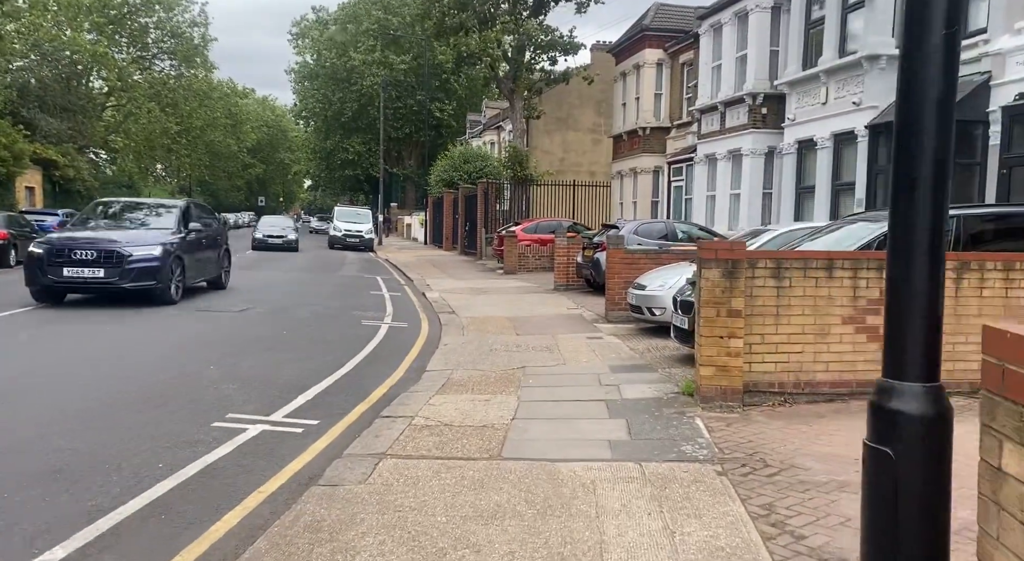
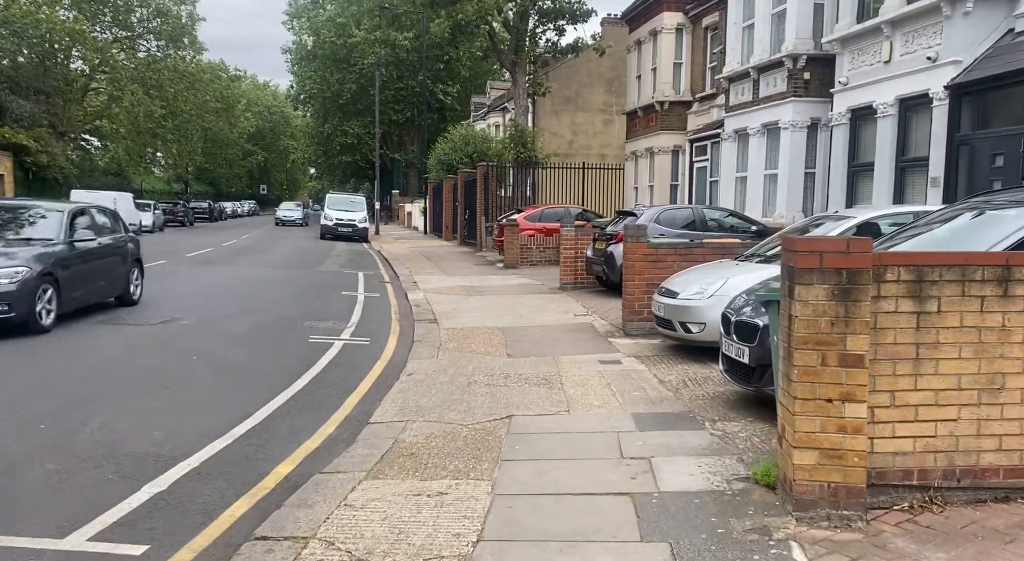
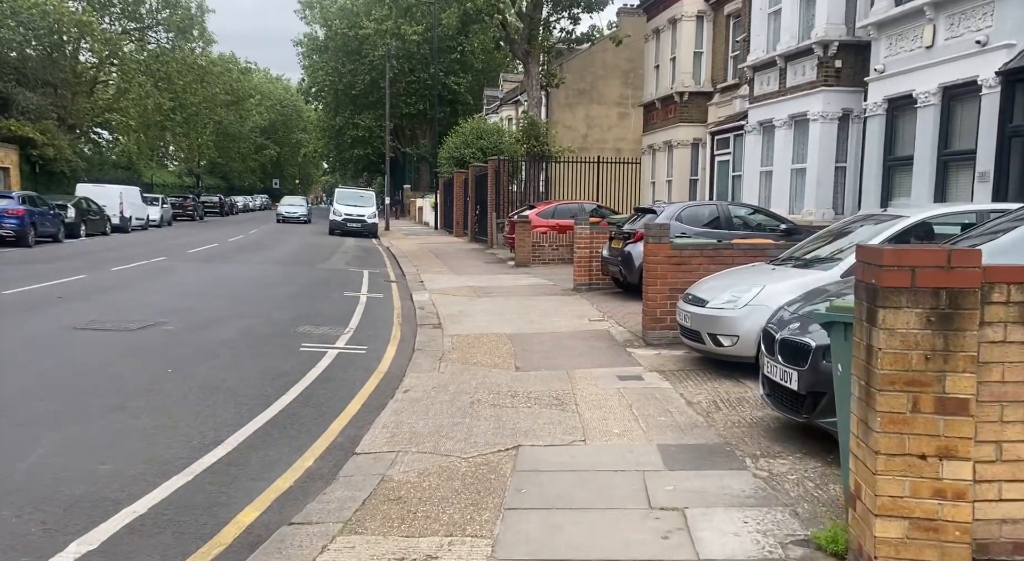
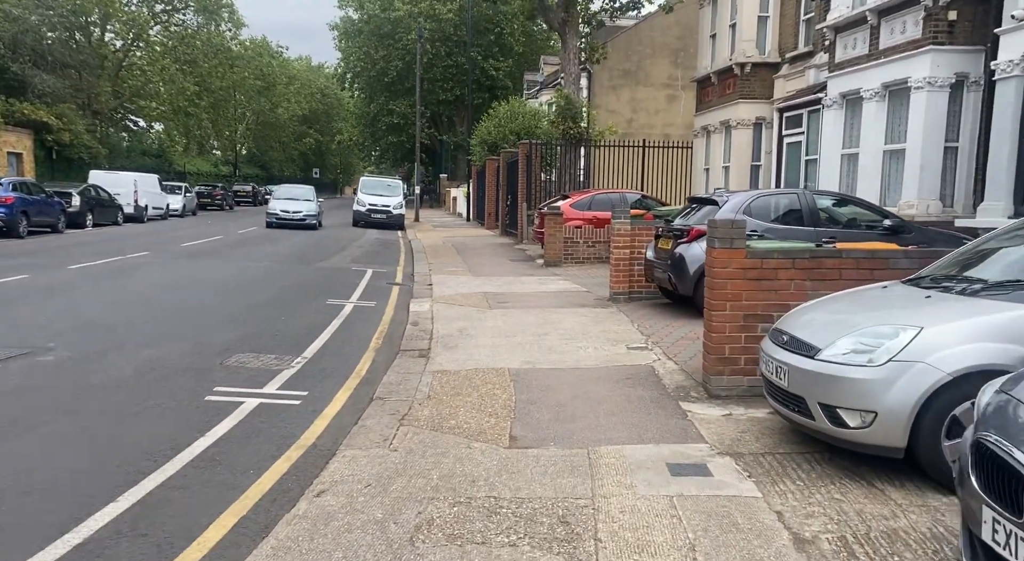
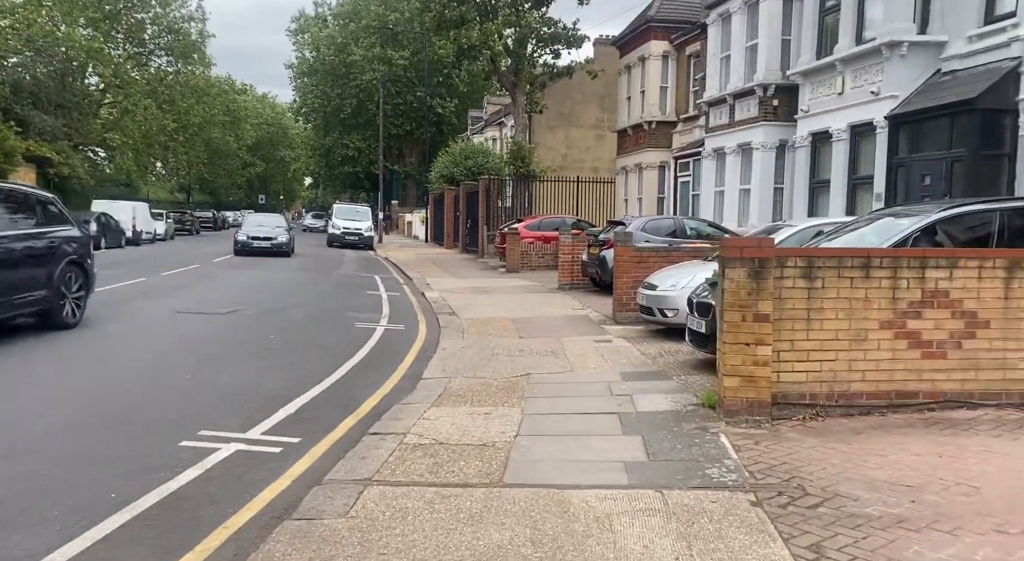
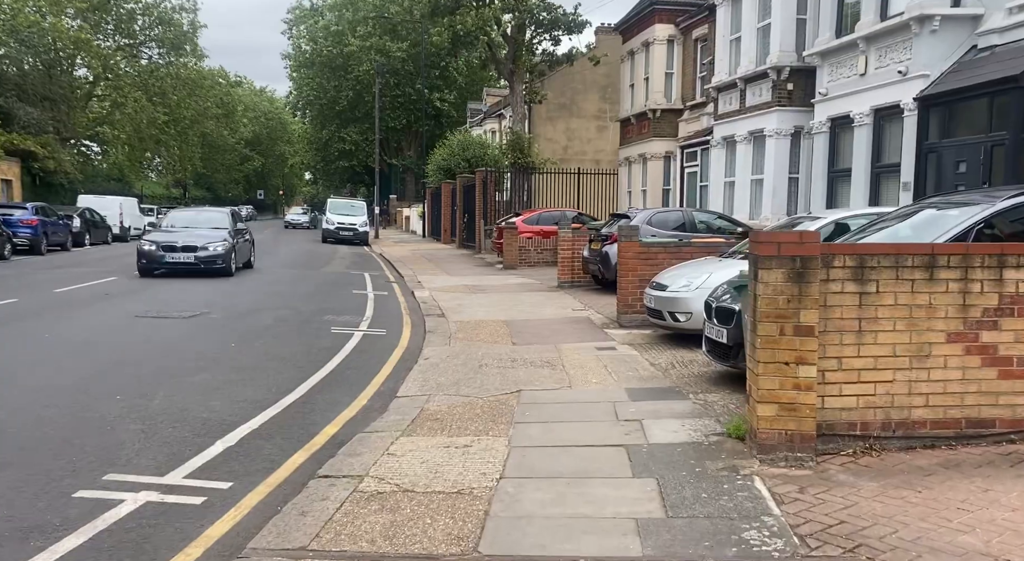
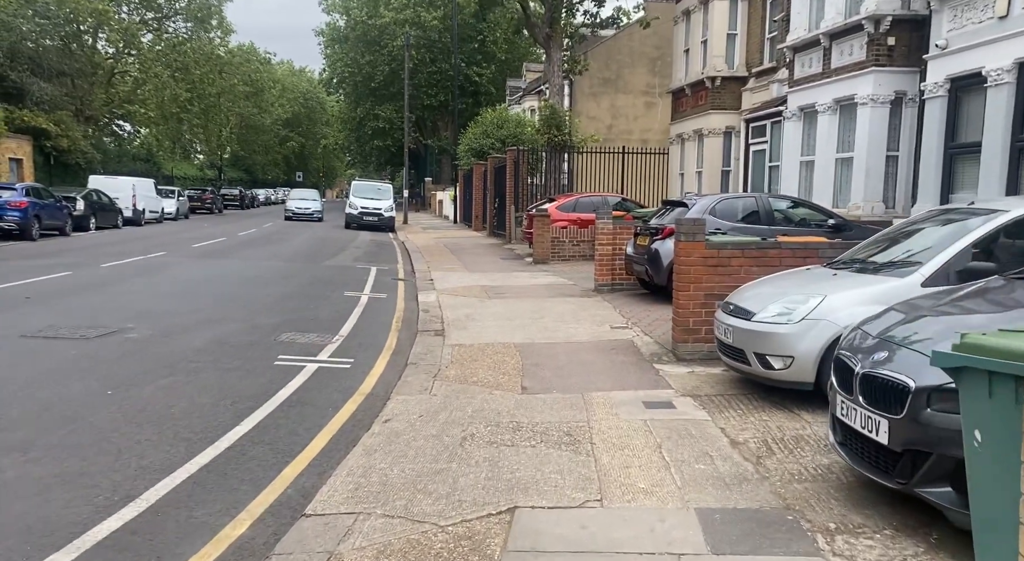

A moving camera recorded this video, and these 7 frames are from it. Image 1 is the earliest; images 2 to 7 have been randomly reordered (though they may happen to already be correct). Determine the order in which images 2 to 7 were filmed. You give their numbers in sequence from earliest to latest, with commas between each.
5, 6, 2, 3, 7, 4
